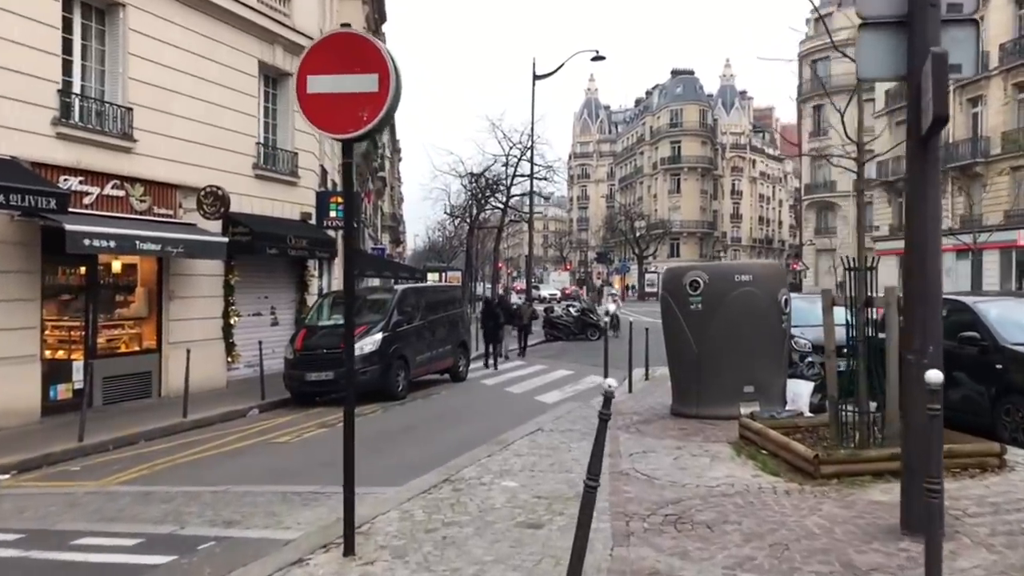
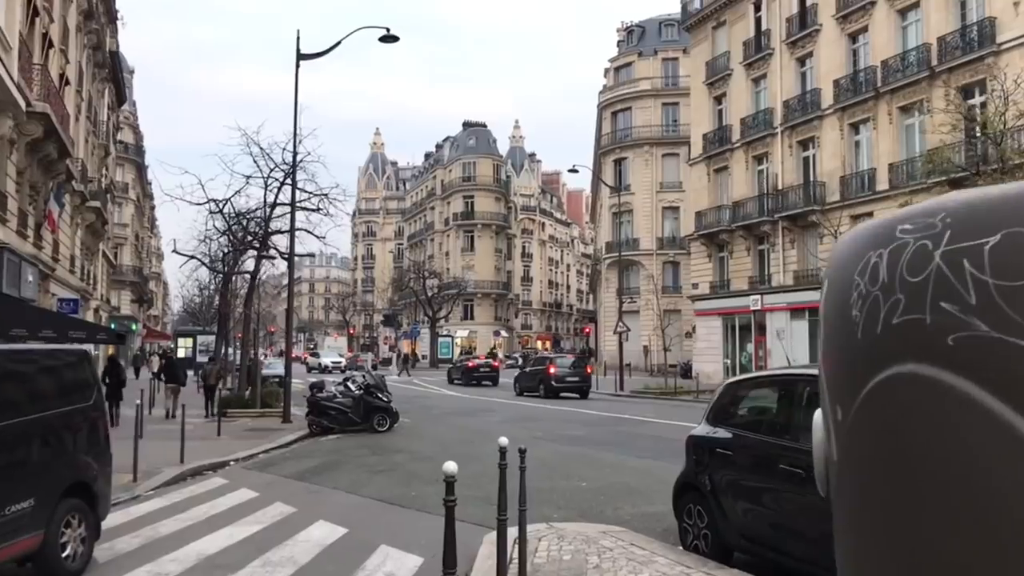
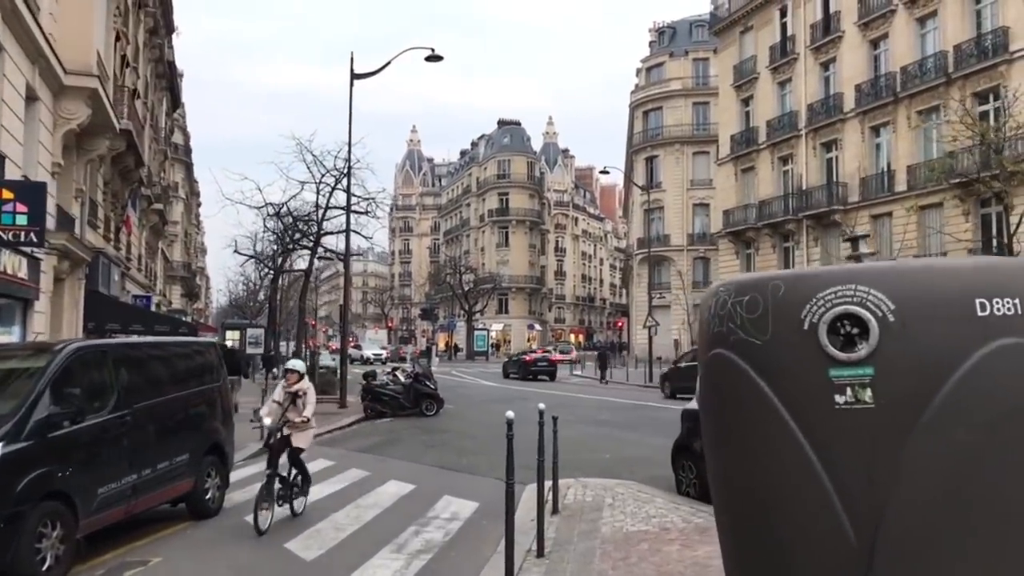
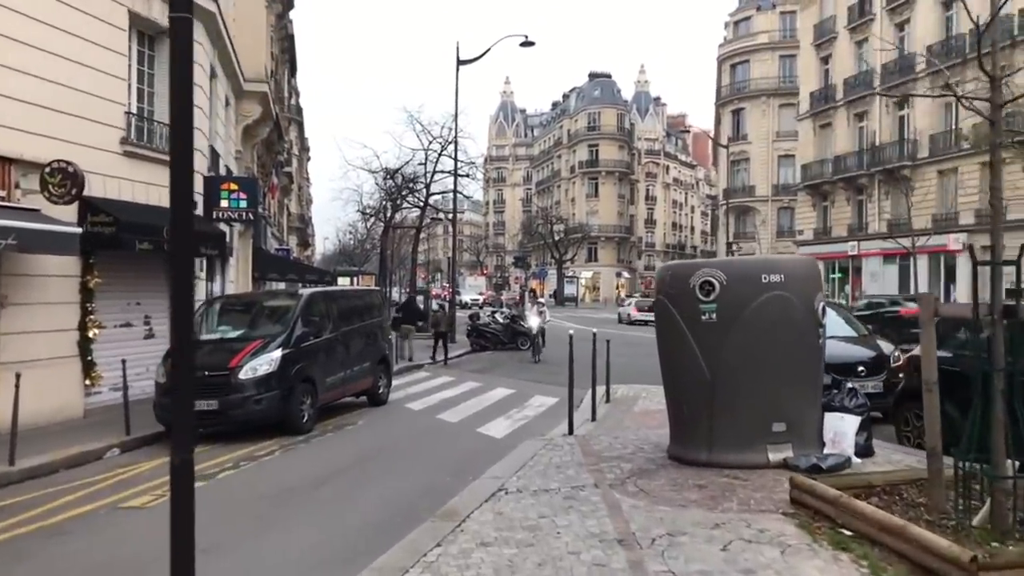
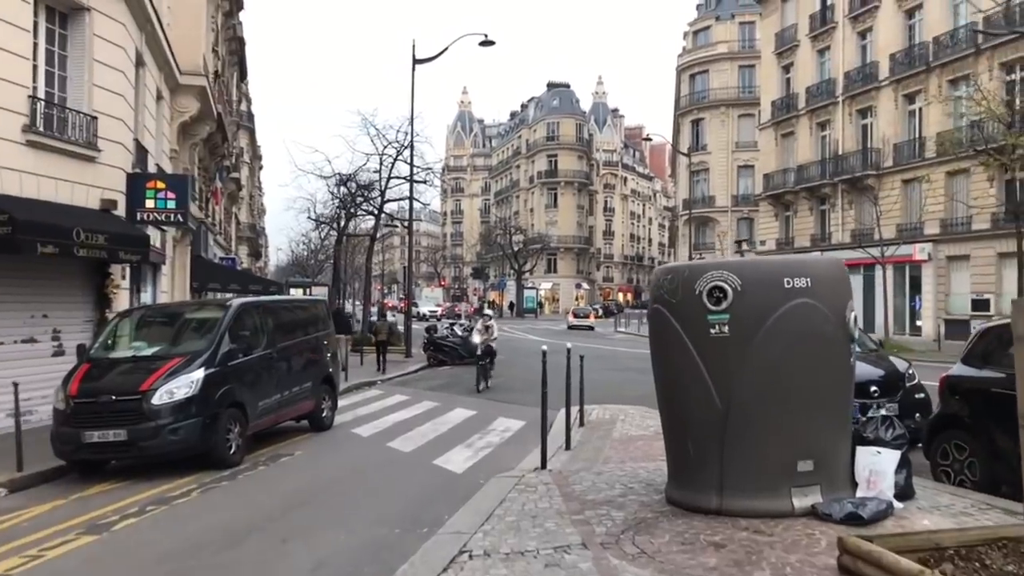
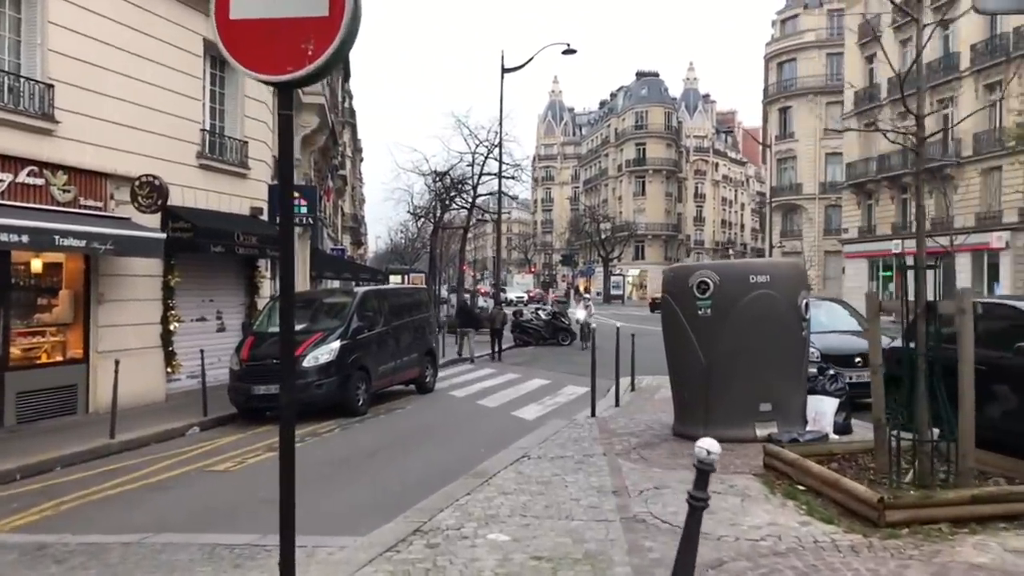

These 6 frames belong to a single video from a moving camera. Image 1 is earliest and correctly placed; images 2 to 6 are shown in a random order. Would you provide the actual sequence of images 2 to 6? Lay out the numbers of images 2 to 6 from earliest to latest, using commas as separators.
6, 4, 5, 3, 2
